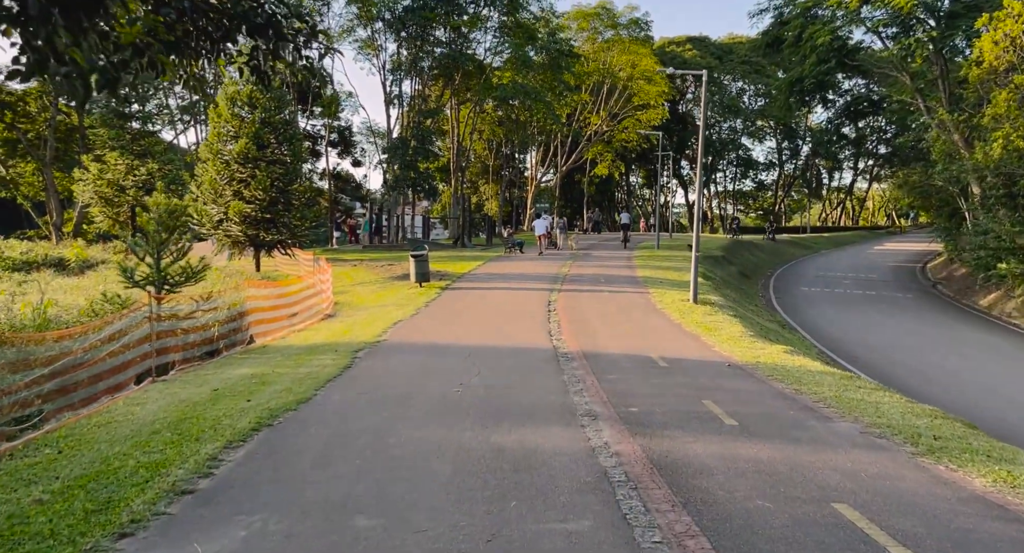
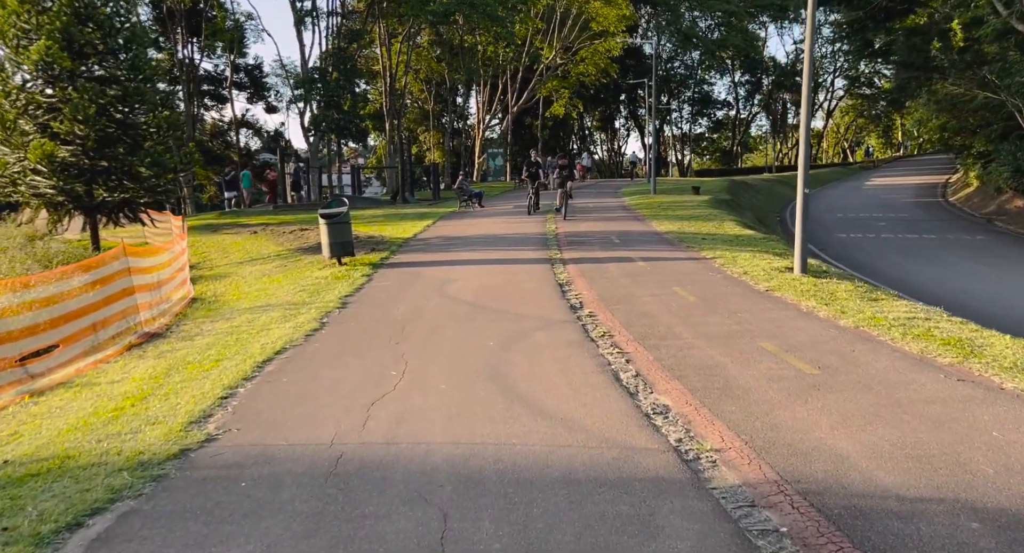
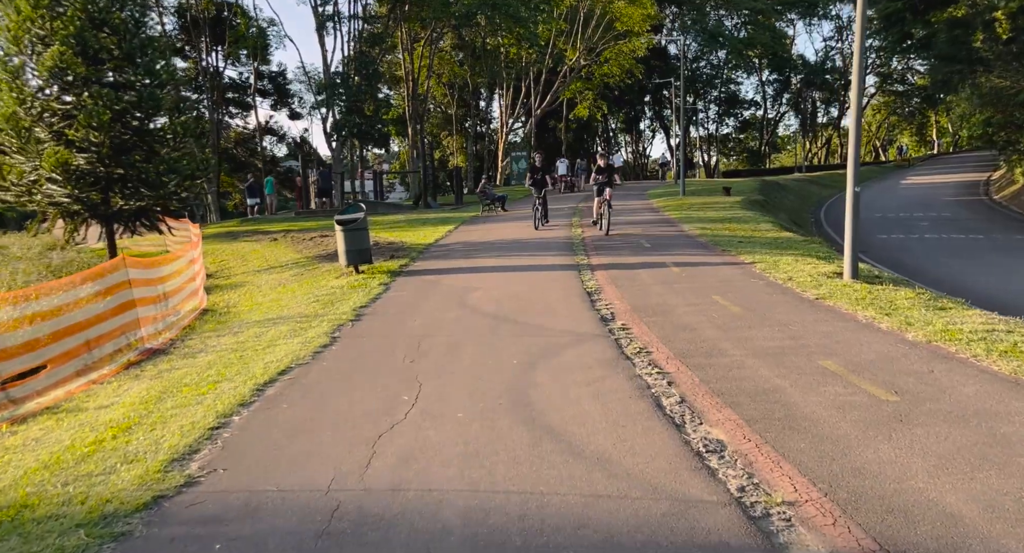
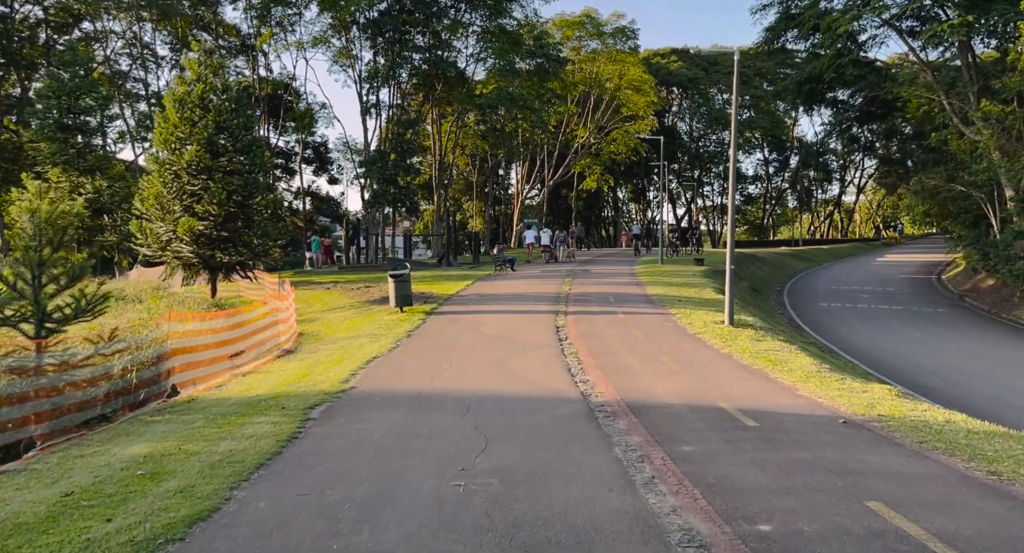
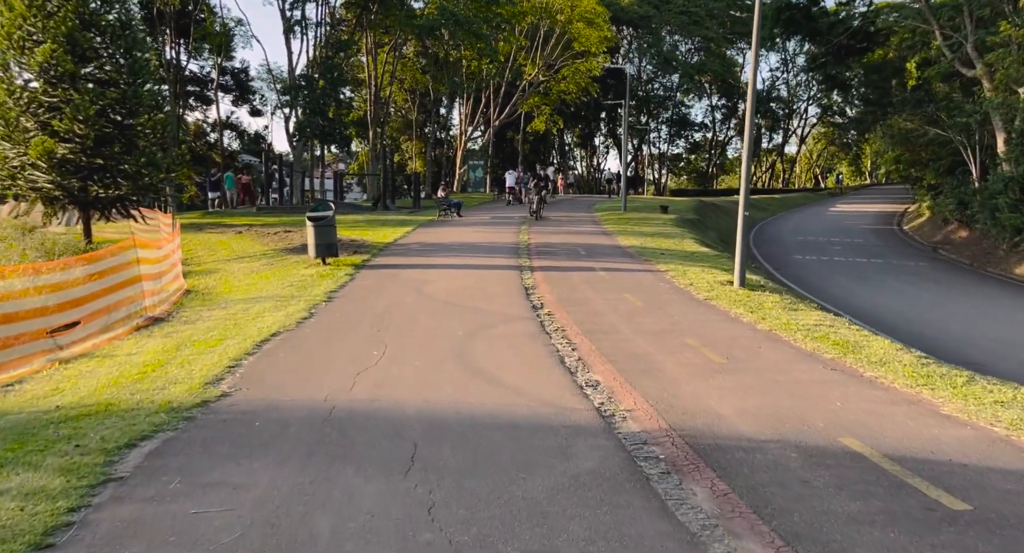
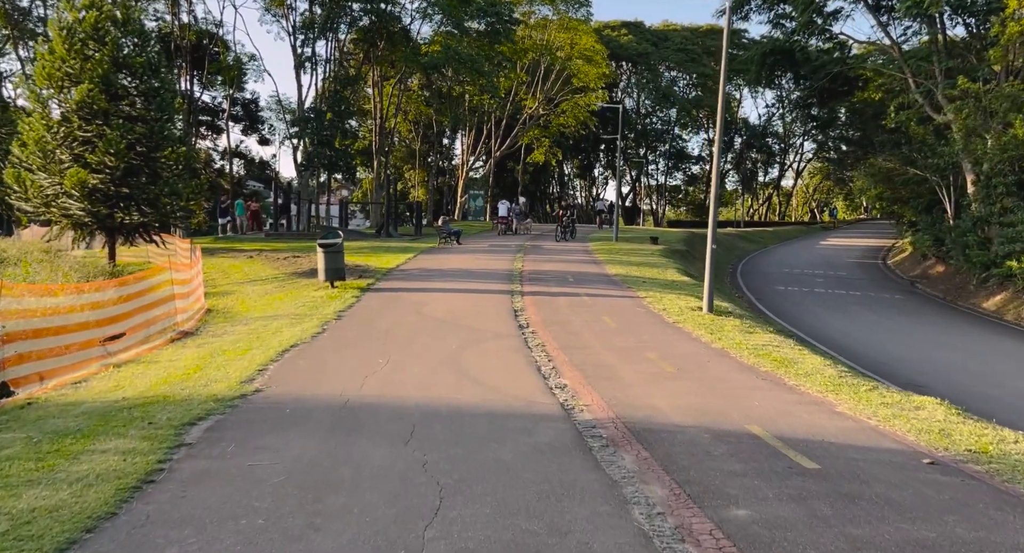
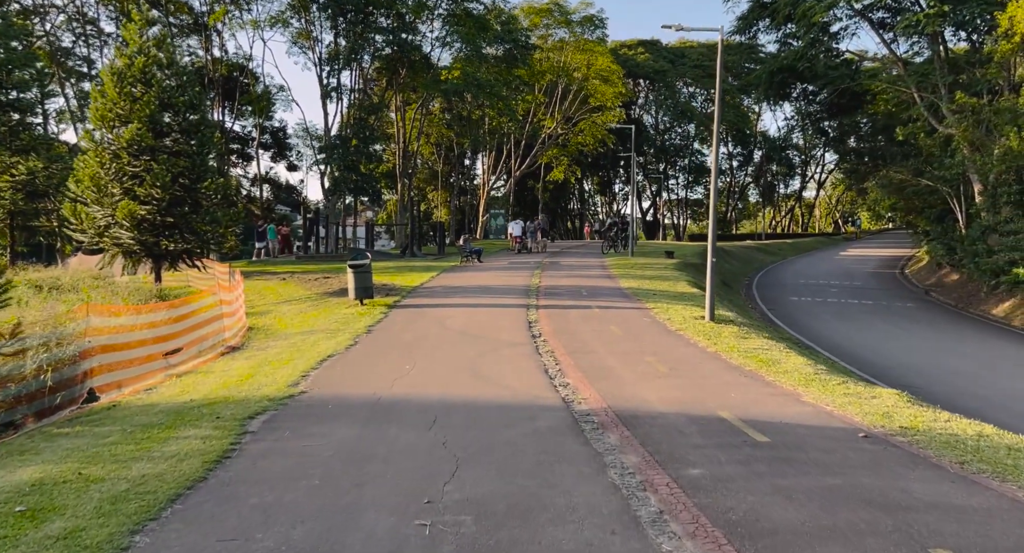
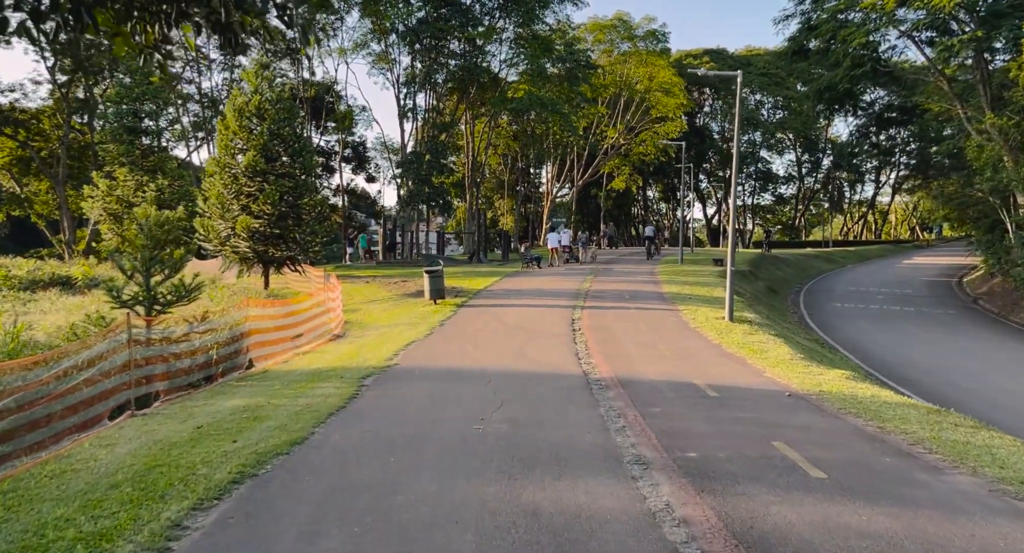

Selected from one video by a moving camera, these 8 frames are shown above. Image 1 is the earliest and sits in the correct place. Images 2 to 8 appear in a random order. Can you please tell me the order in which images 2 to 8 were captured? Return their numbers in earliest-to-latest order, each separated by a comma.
8, 4, 7, 6, 5, 2, 3
